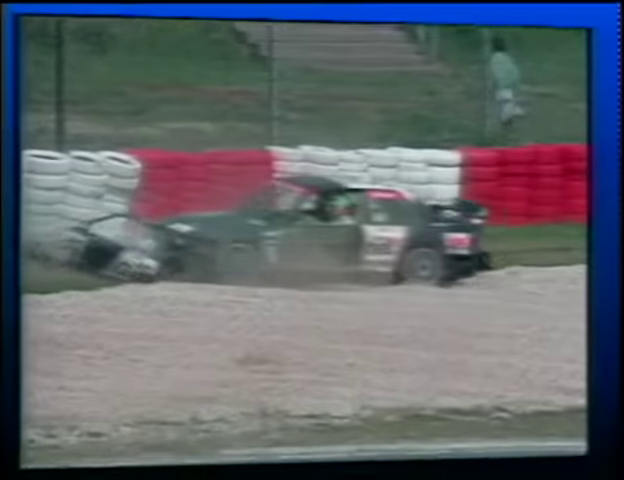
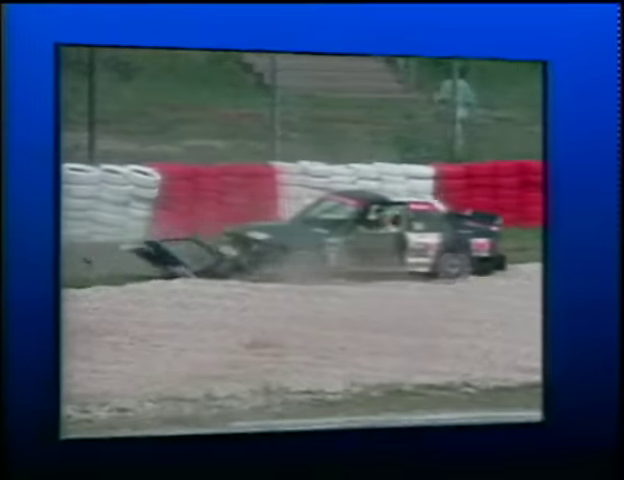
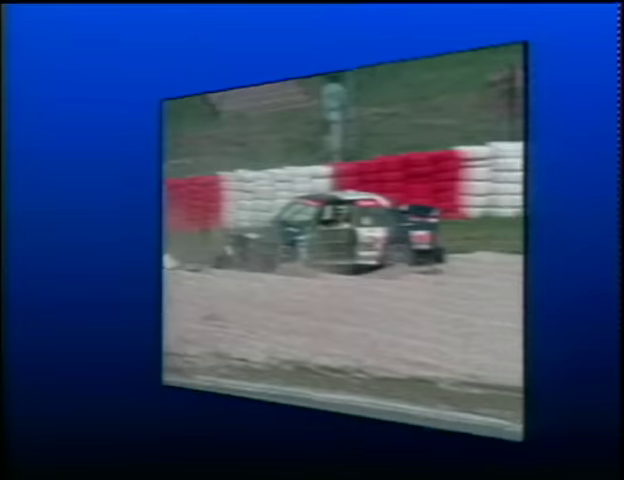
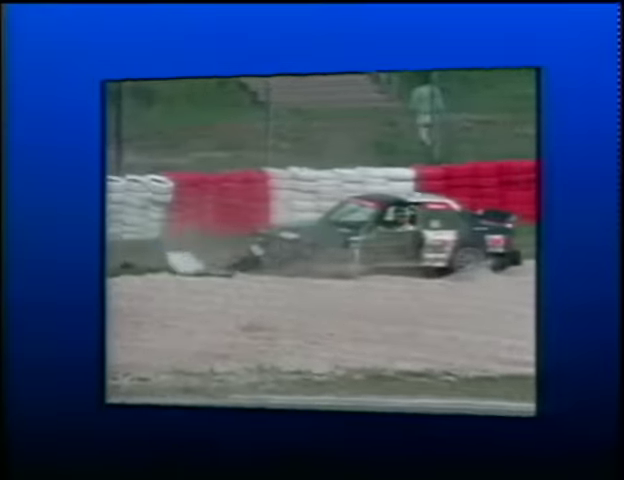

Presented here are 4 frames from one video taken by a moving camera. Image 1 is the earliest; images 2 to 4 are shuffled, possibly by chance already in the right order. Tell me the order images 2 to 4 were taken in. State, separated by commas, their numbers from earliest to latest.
2, 4, 3
